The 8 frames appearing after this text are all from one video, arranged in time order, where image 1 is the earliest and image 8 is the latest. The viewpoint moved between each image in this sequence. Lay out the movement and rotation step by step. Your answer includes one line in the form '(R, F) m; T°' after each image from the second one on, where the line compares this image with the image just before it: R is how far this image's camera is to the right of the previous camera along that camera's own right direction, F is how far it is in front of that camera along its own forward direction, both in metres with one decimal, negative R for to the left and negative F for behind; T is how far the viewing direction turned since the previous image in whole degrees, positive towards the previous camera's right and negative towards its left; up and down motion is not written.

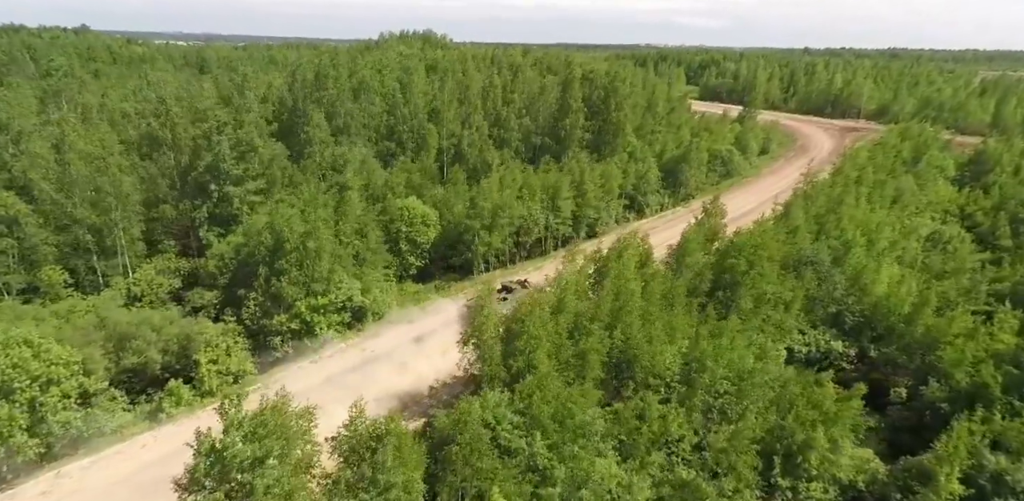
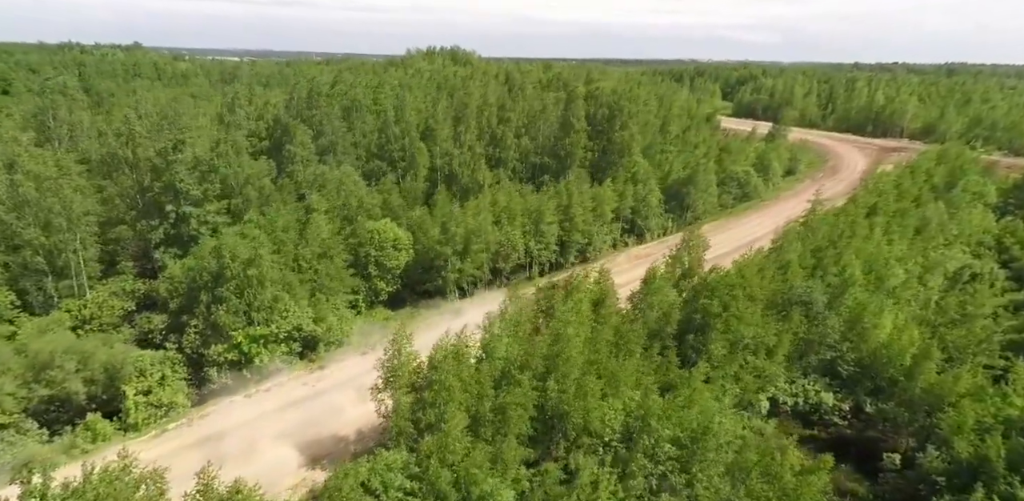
(+2.8, +1.7) m; -4°
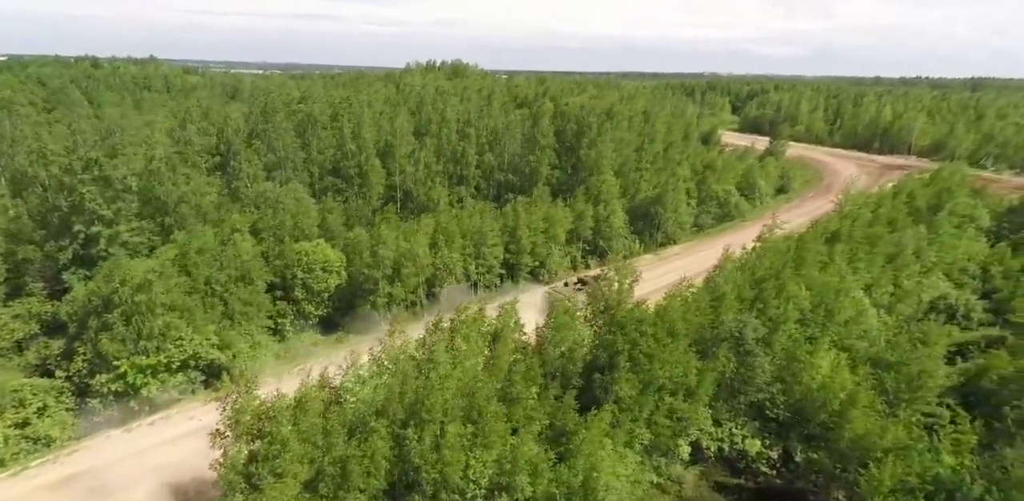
(+3.5, +1.4) m; -2°
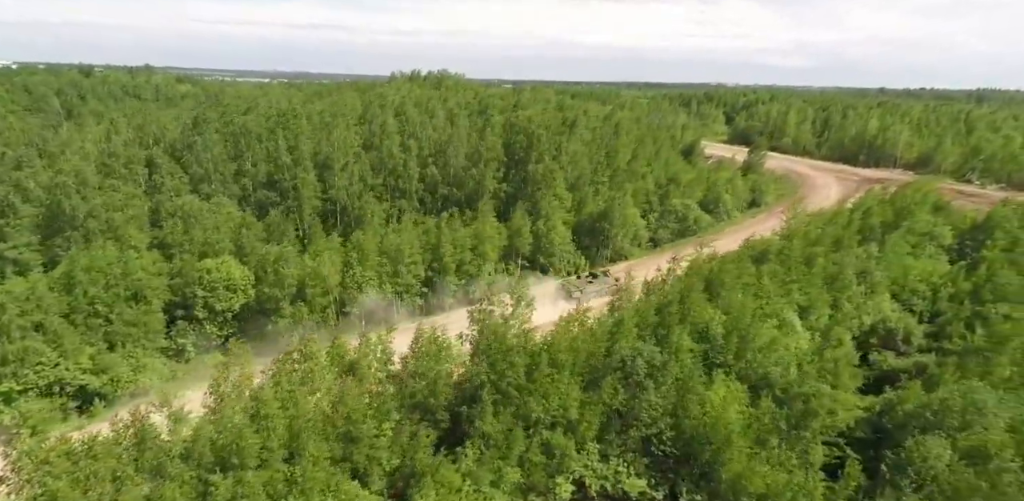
(+3.7, +1.1) m; 0°
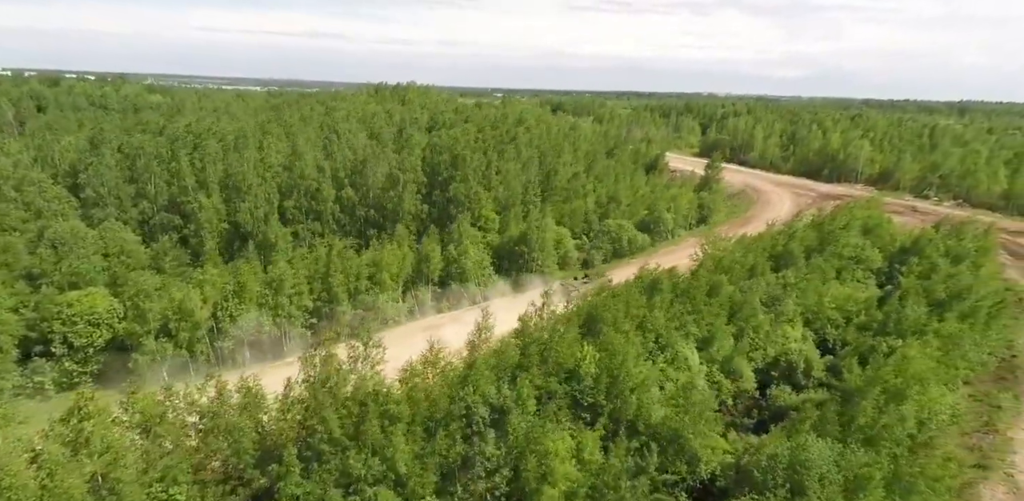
(+4.3, +0.9) m; +1°
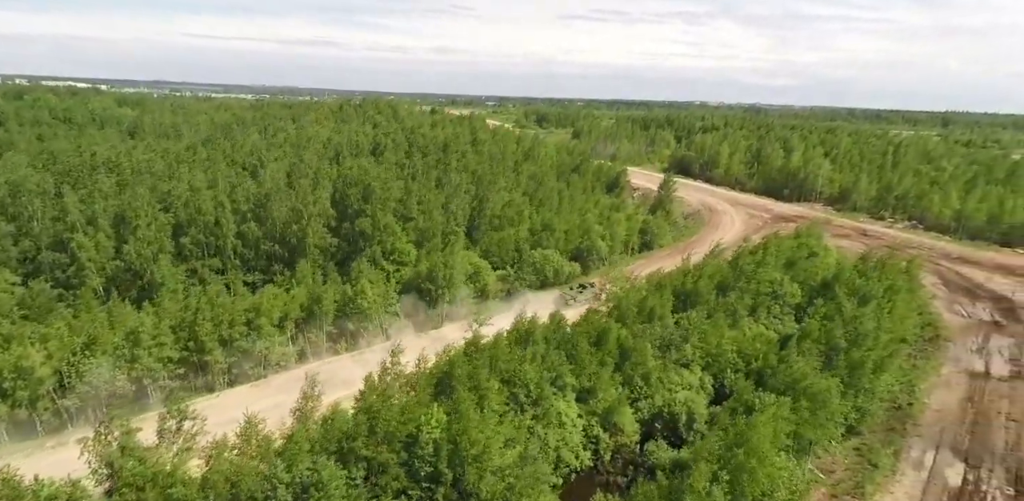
(+4.9, +0.9) m; +1°
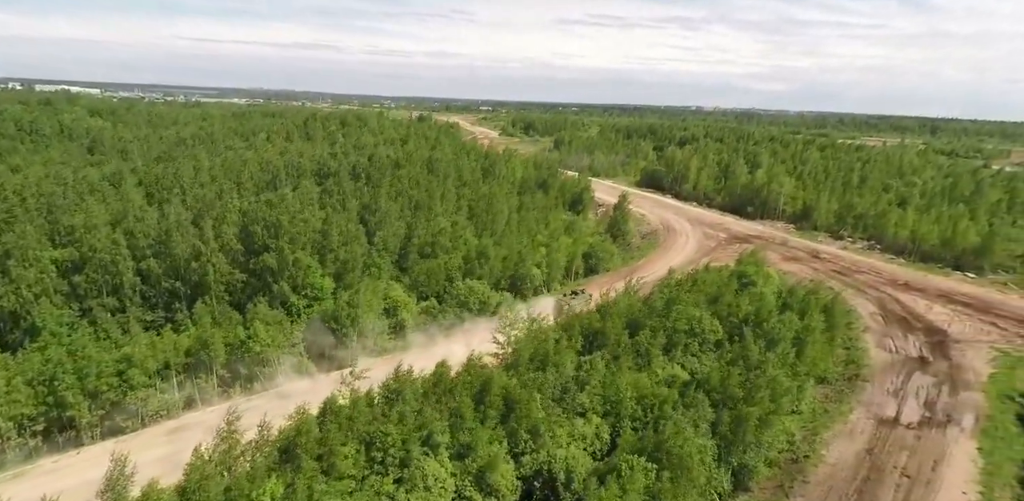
(+4.8, +0.9) m; 0°
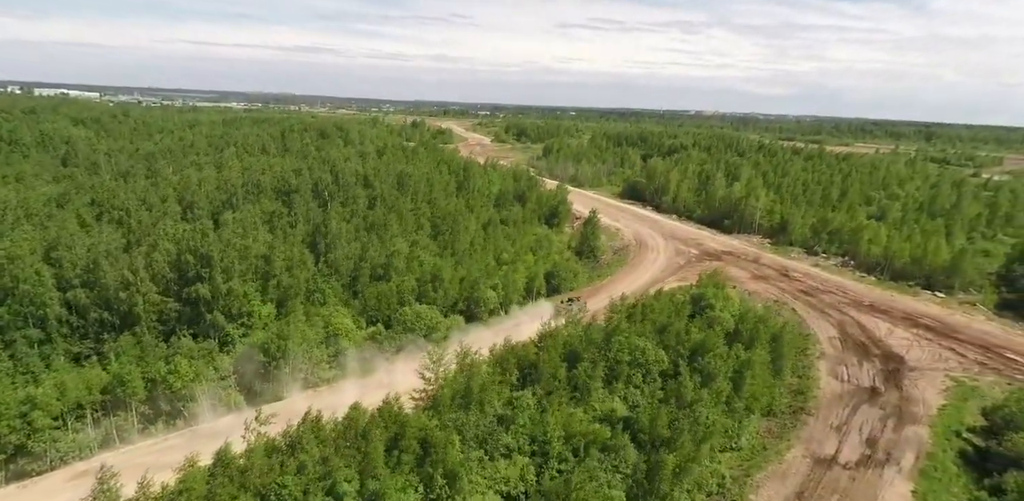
(+3.4, +0.8) m; 0°
